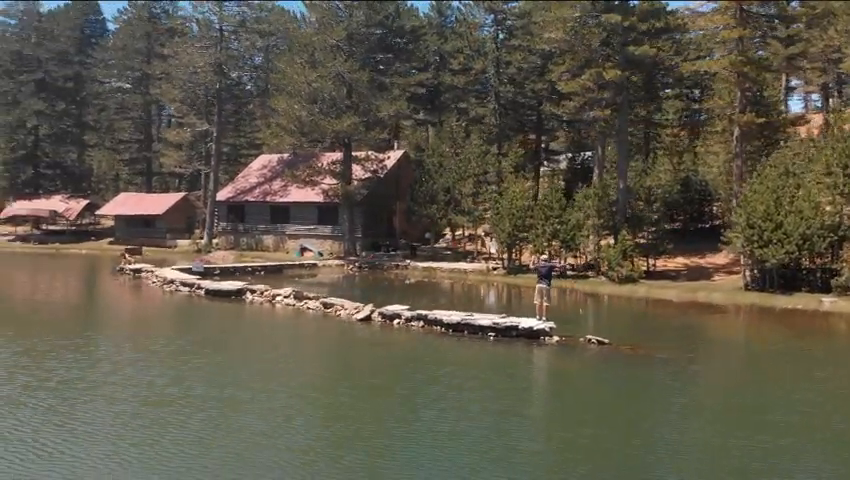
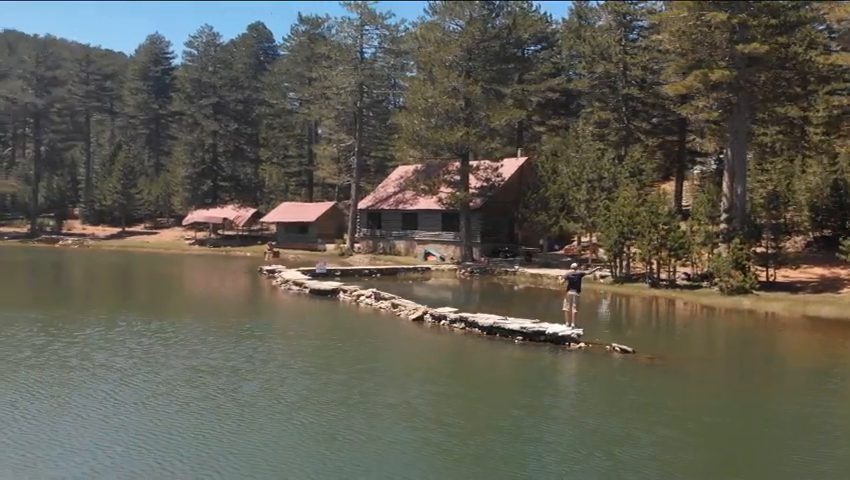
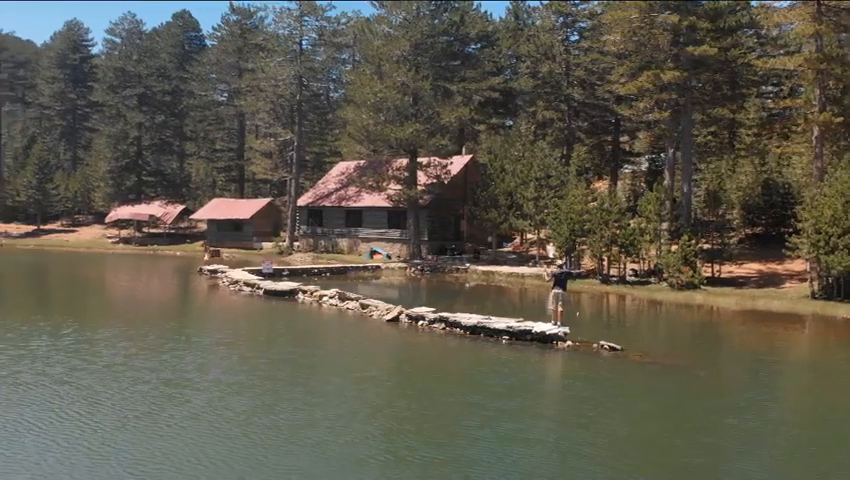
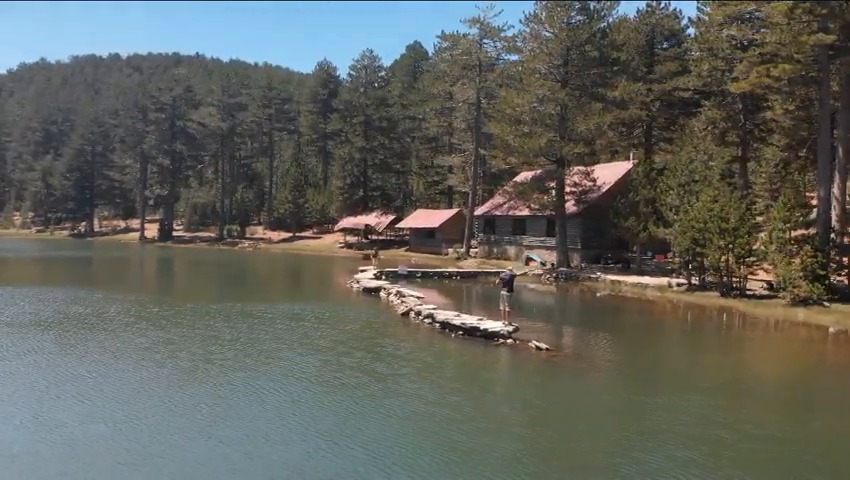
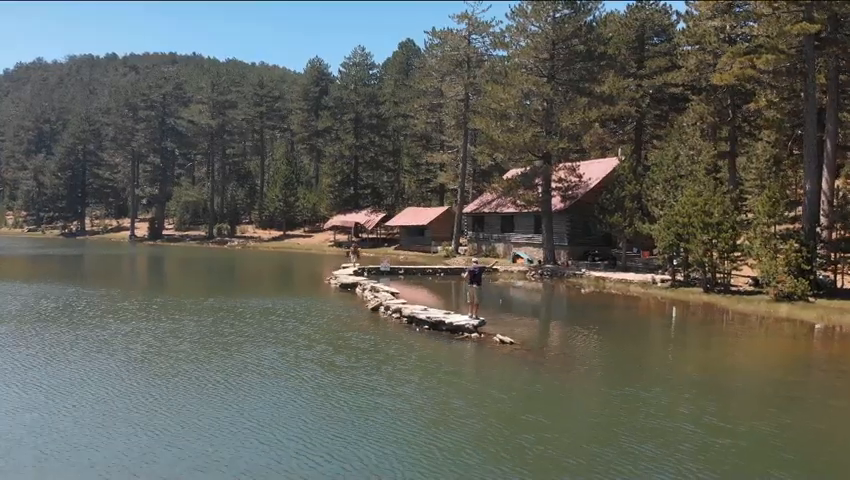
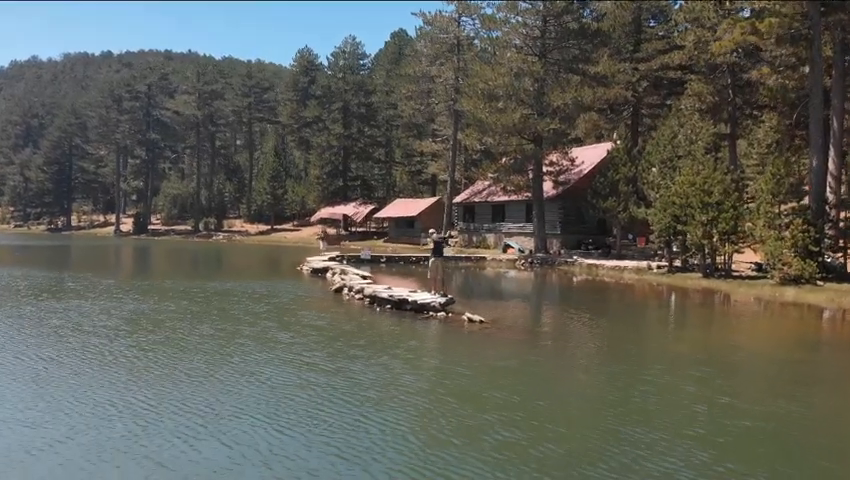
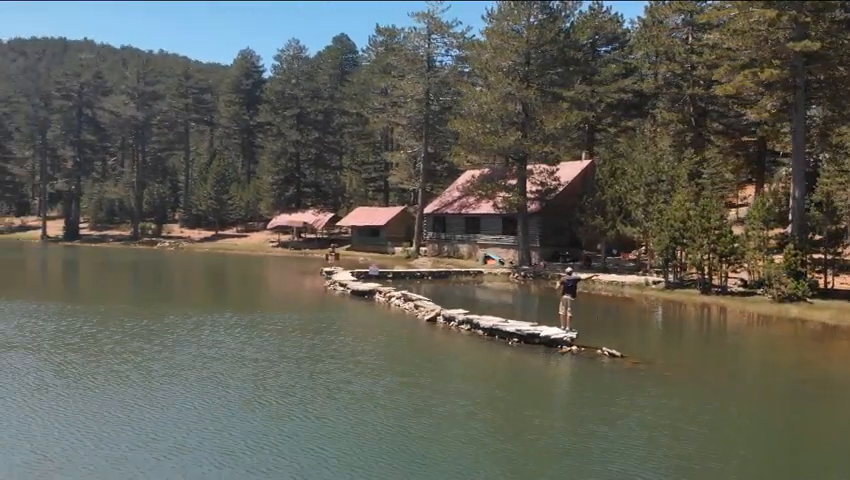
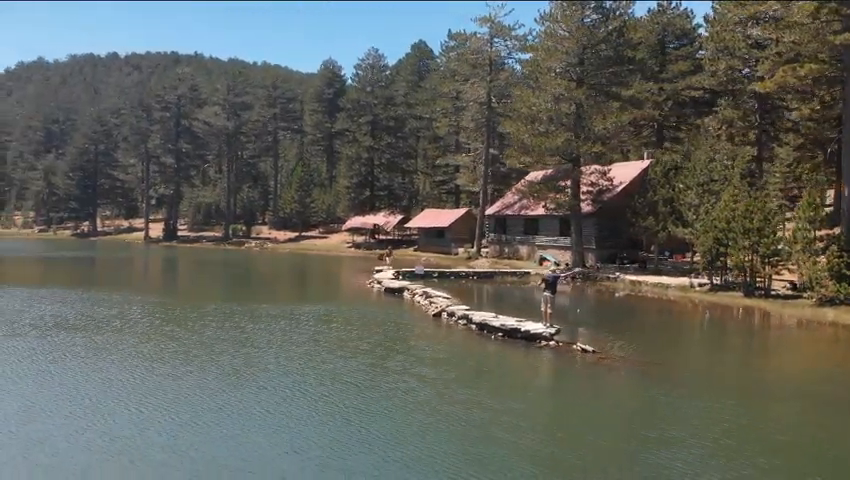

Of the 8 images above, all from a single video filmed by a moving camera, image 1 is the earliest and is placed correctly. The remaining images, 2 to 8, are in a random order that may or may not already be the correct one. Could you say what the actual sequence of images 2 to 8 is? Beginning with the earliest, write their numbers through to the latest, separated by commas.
3, 2, 7, 8, 4, 5, 6
